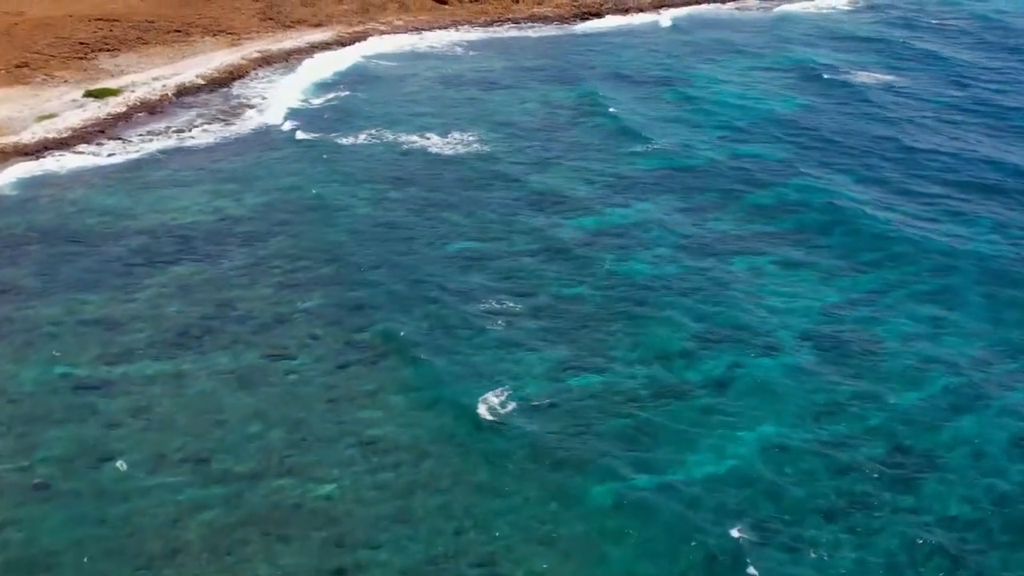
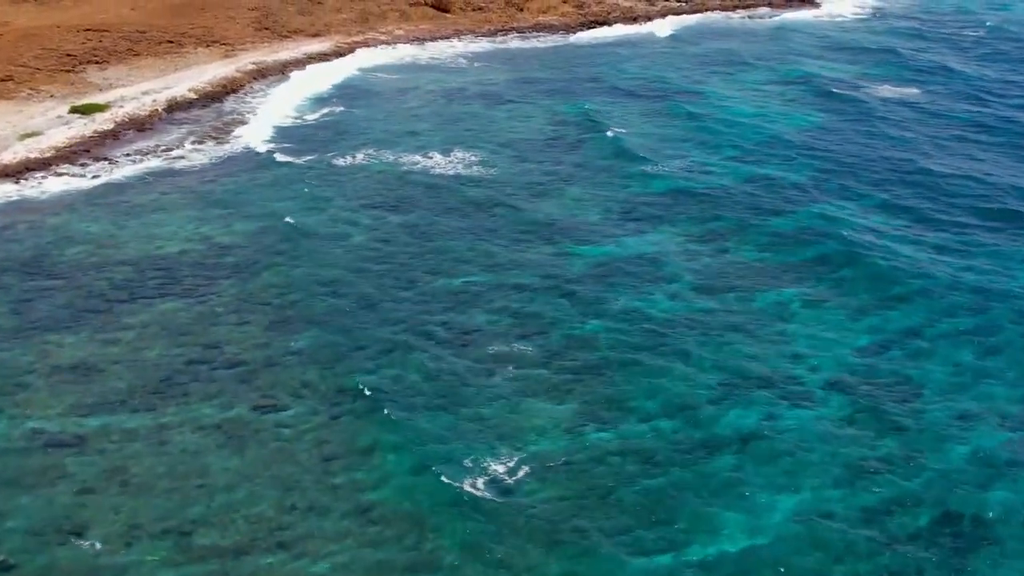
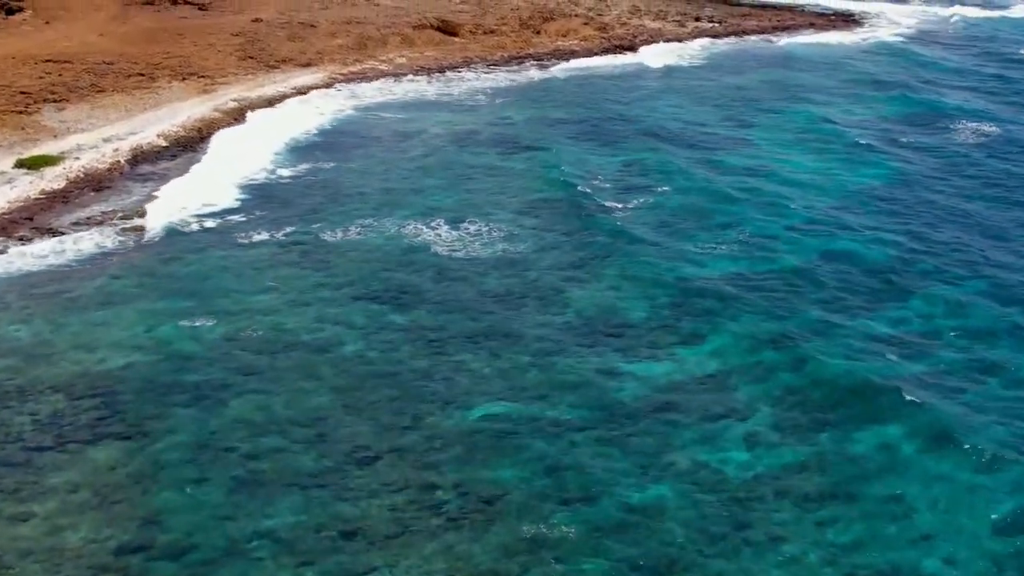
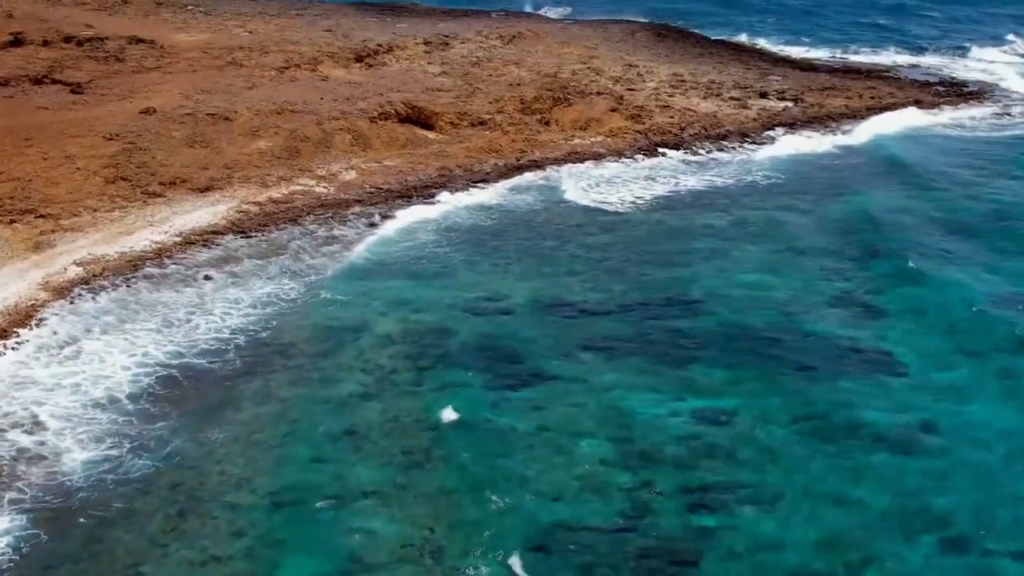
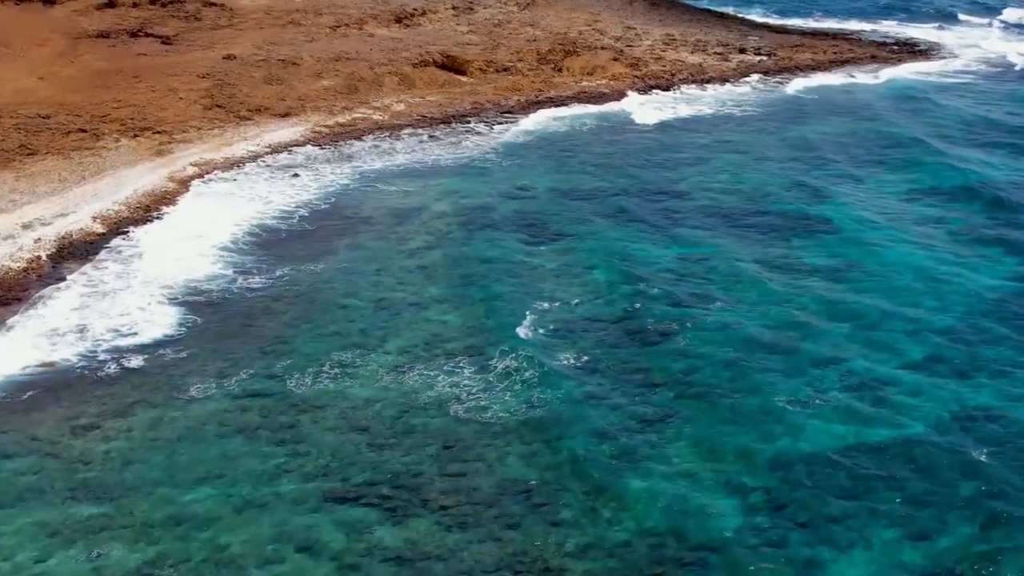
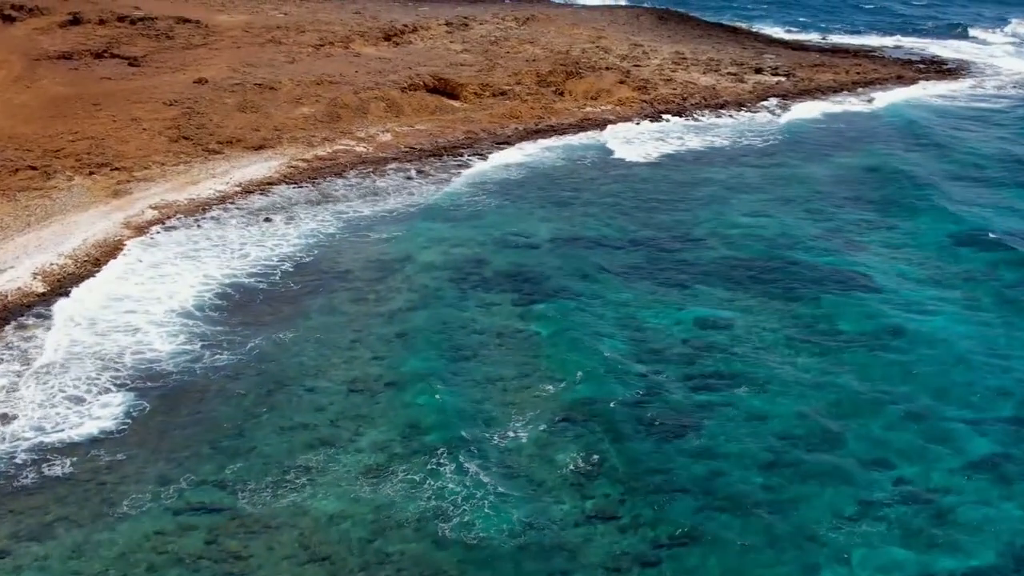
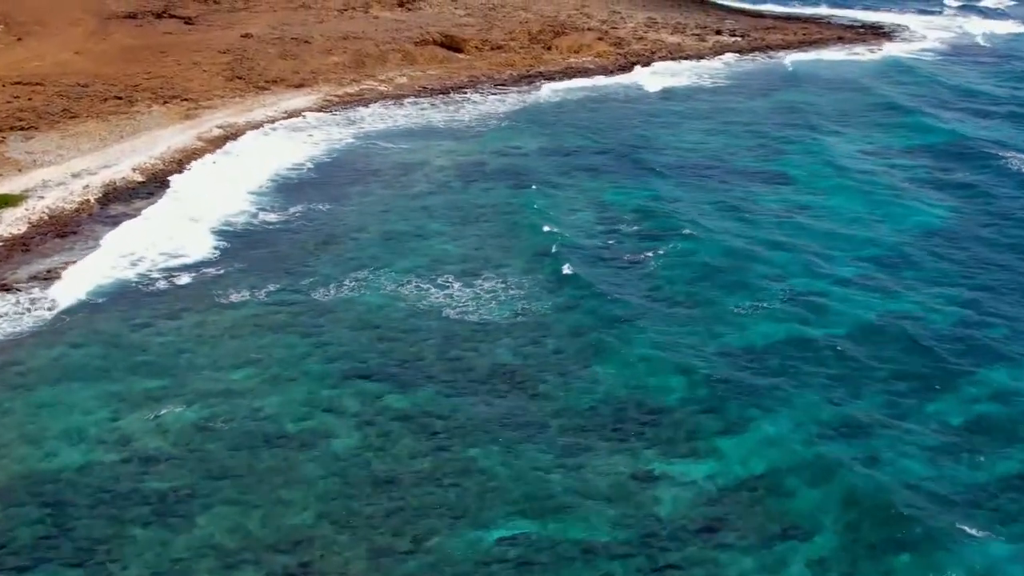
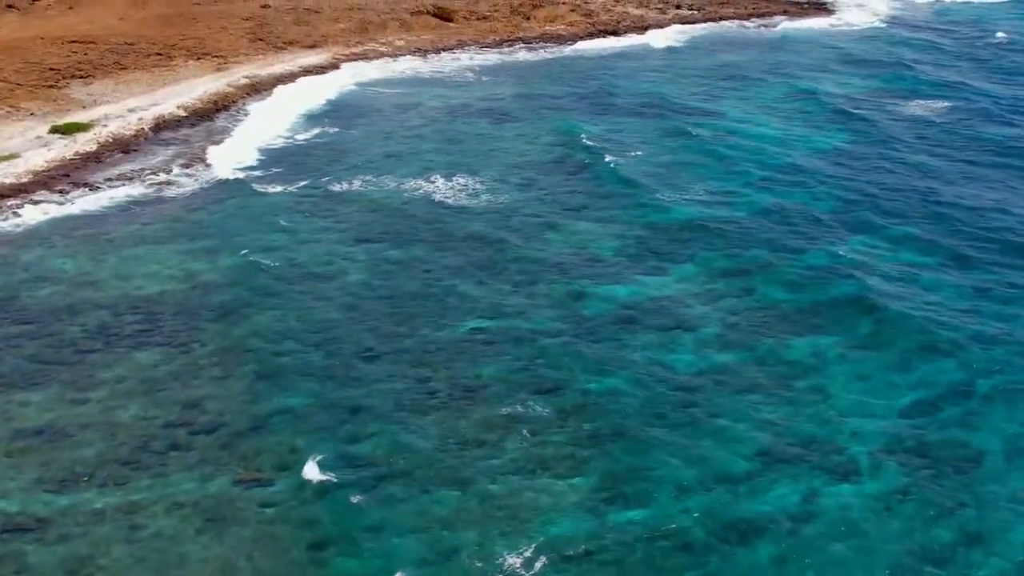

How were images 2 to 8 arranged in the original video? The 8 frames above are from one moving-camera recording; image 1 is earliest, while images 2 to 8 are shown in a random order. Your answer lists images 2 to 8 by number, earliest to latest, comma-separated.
2, 8, 3, 7, 5, 6, 4
